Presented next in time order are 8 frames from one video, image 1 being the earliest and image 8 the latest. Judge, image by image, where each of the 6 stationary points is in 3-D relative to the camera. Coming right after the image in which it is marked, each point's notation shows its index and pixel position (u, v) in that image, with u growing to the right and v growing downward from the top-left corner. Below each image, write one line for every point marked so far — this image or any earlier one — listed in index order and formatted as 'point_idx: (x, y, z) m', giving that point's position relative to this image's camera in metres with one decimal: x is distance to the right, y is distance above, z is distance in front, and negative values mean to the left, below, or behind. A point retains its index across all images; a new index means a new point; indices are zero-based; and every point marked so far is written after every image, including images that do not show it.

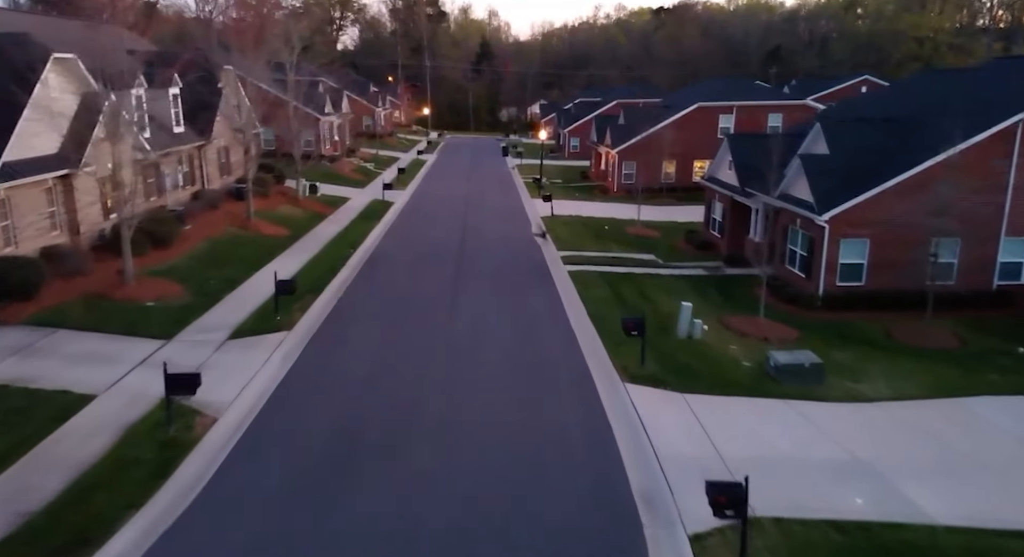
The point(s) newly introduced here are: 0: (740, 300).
0: (+5.7, -0.6, +18.5) m
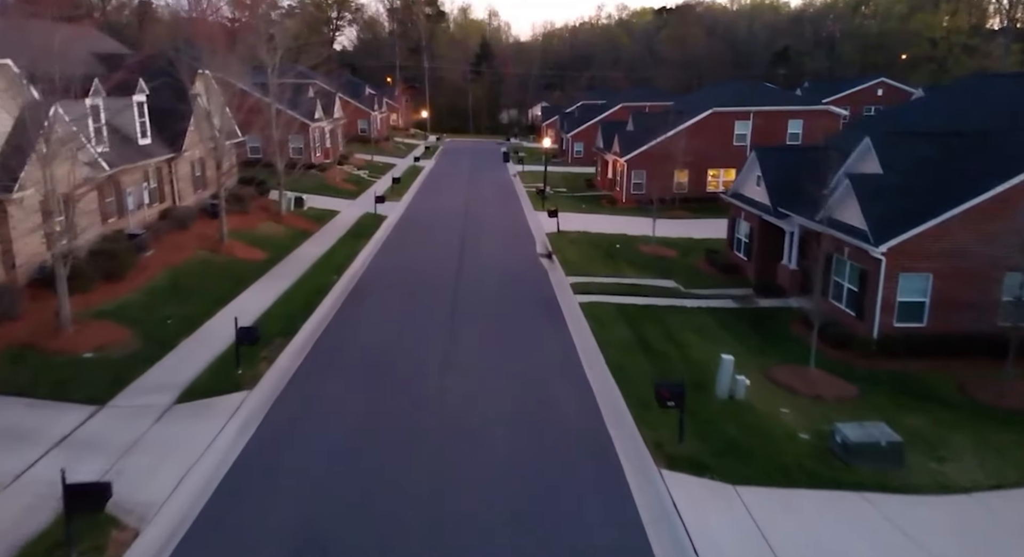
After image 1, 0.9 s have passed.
0: (+5.8, -1.4, +16.0) m
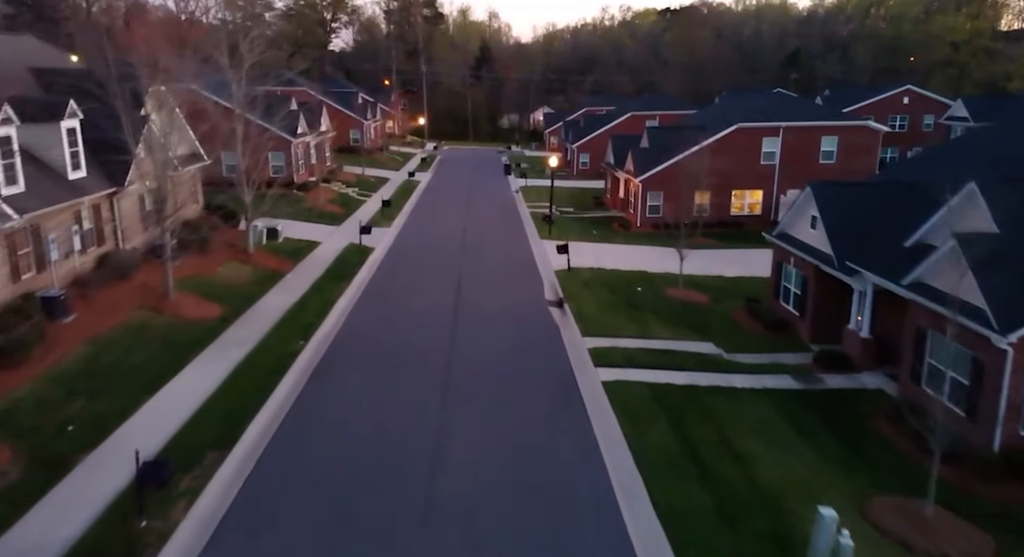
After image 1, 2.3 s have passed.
0: (+5.9, -2.9, +12.3) m
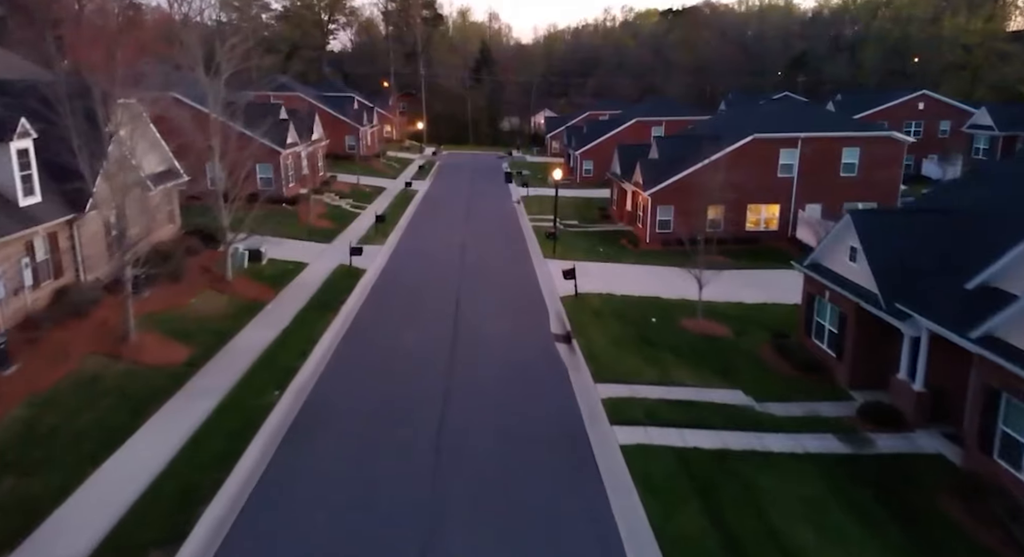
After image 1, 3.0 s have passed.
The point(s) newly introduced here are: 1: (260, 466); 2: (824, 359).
0: (+6.0, -3.8, +10.3) m
1: (-4.2, -3.1, +12.3) m
2: (+7.4, -1.9, +17.5) m
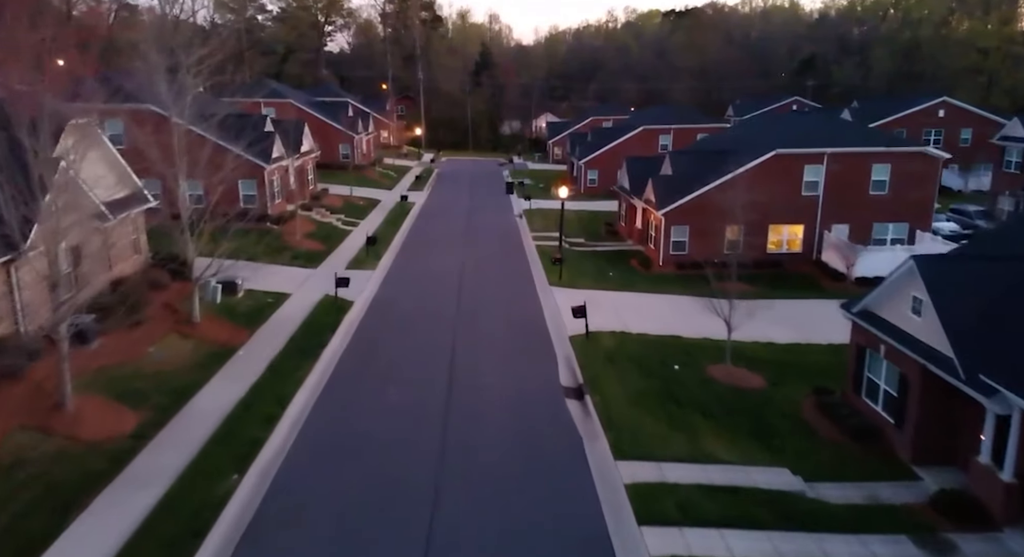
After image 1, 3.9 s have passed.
0: (+6.1, -4.8, +7.9) m
1: (-4.1, -4.2, +9.9) m
2: (+7.5, -3.0, +15.1) m
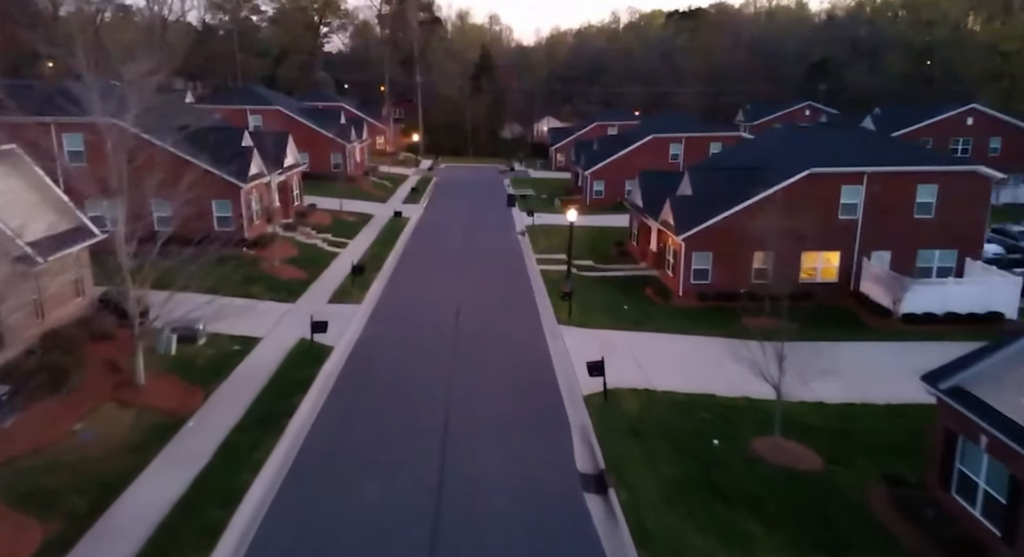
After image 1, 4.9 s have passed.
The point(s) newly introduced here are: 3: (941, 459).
0: (+6.2, -6.0, +4.8) m
1: (-4.0, -5.3, +6.8) m
2: (+7.6, -4.2, +12.0) m
3: (+7.6, -3.2, +13.1) m
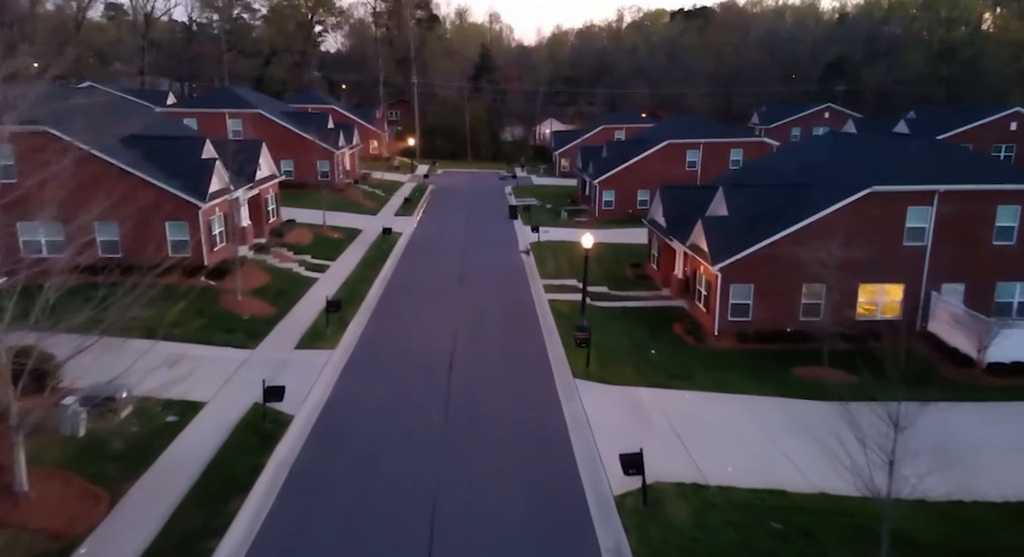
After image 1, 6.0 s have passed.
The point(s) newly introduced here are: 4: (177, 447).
0: (+6.3, -7.1, +0.6) m
1: (-3.8, -6.5, +2.6) m
2: (+7.7, -5.3, +7.8) m
3: (+7.8, -4.3, +8.9) m
4: (-6.6, -3.3, +14.7) m
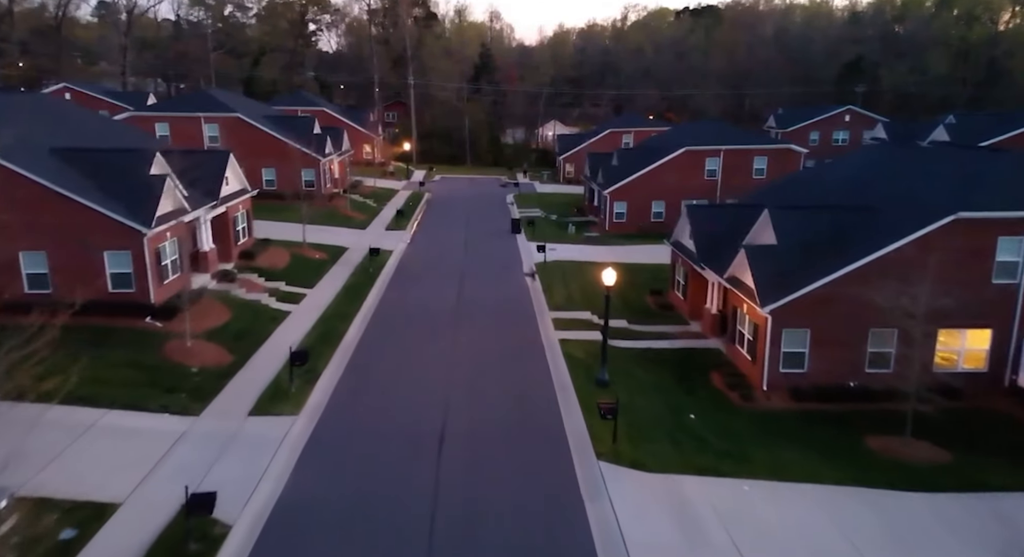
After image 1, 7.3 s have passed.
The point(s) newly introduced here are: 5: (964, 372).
0: (+6.5, -8.3, -3.4) m
1: (-3.7, -7.6, -1.4) m
2: (+7.9, -6.4, +3.8) m
3: (+7.9, -5.5, +4.9) m
4: (-6.5, -4.4, +10.7) m
5: (+11.5, -2.4, +18.9) m
